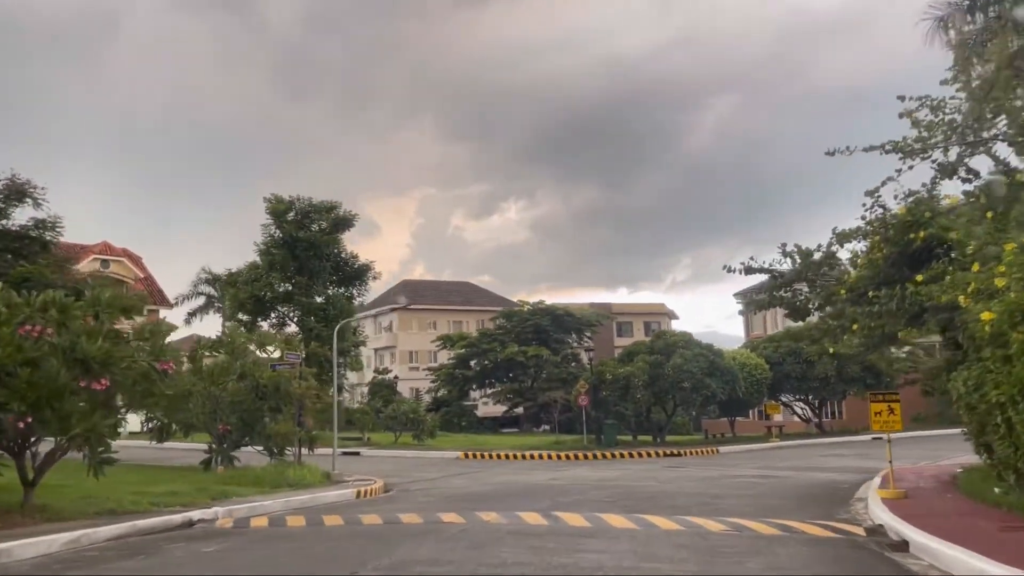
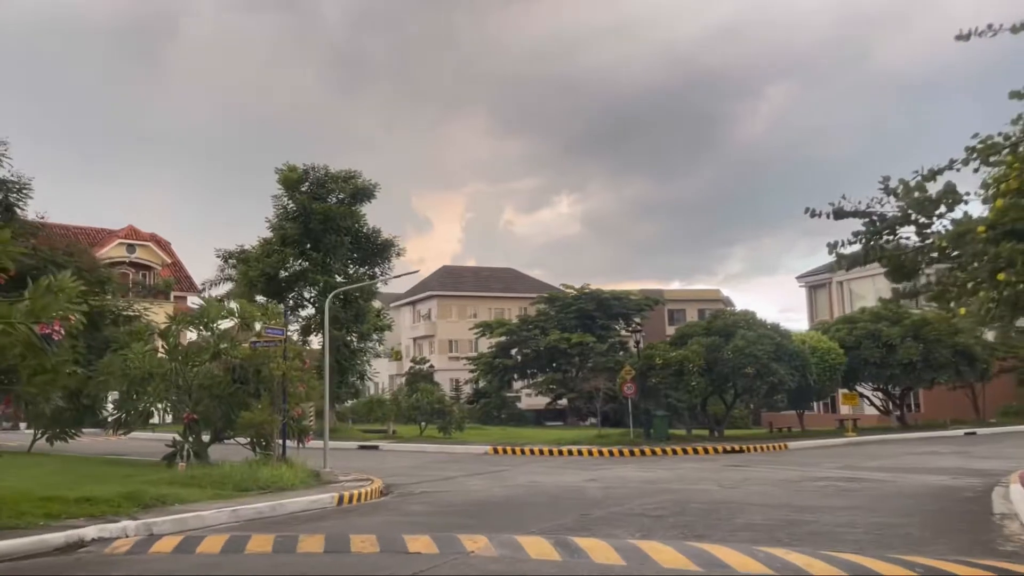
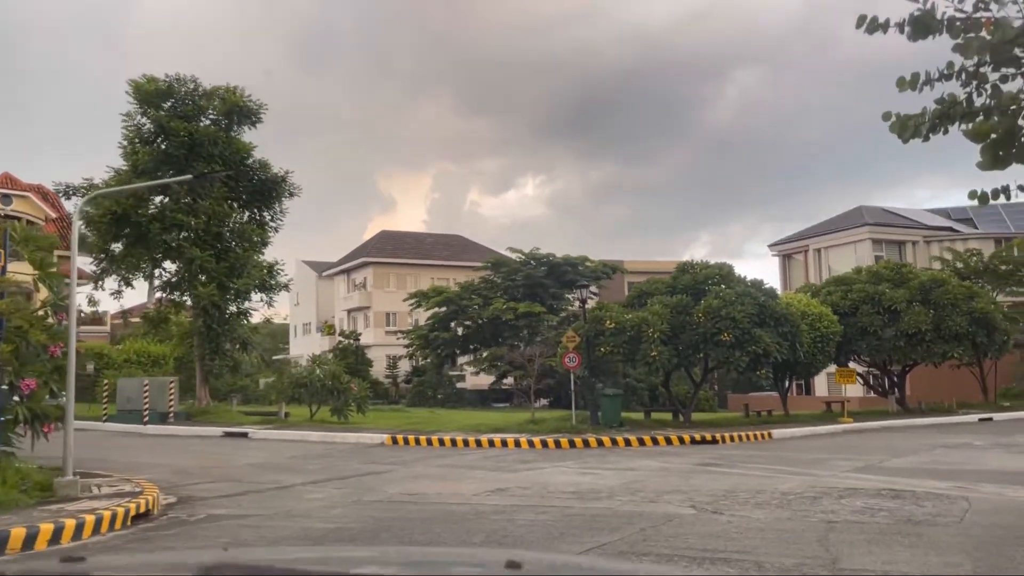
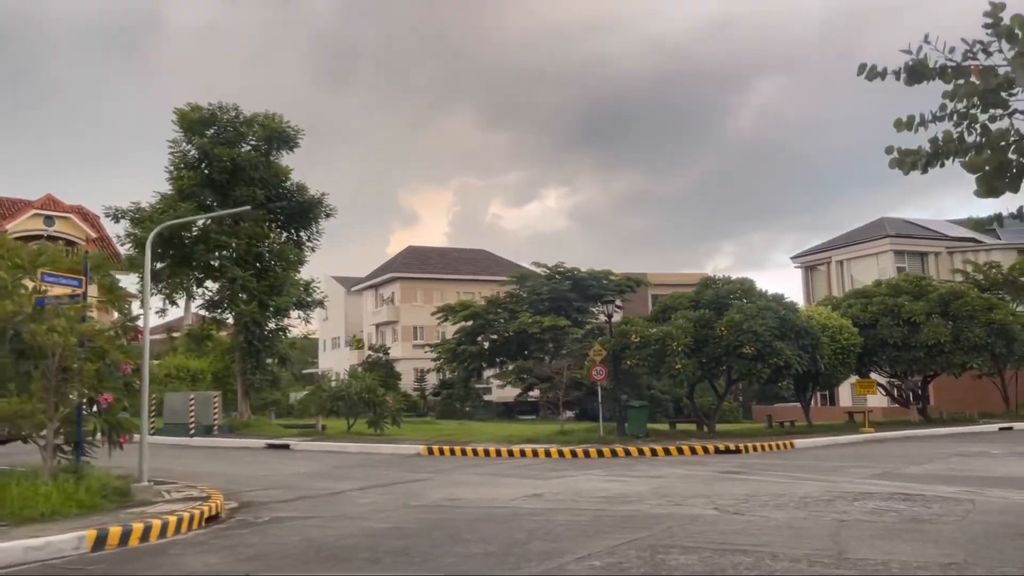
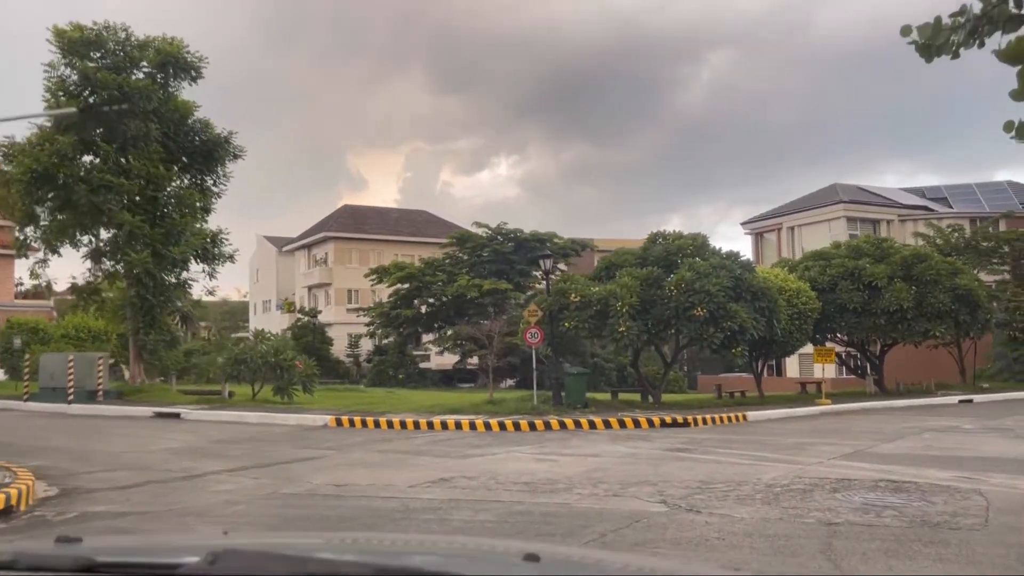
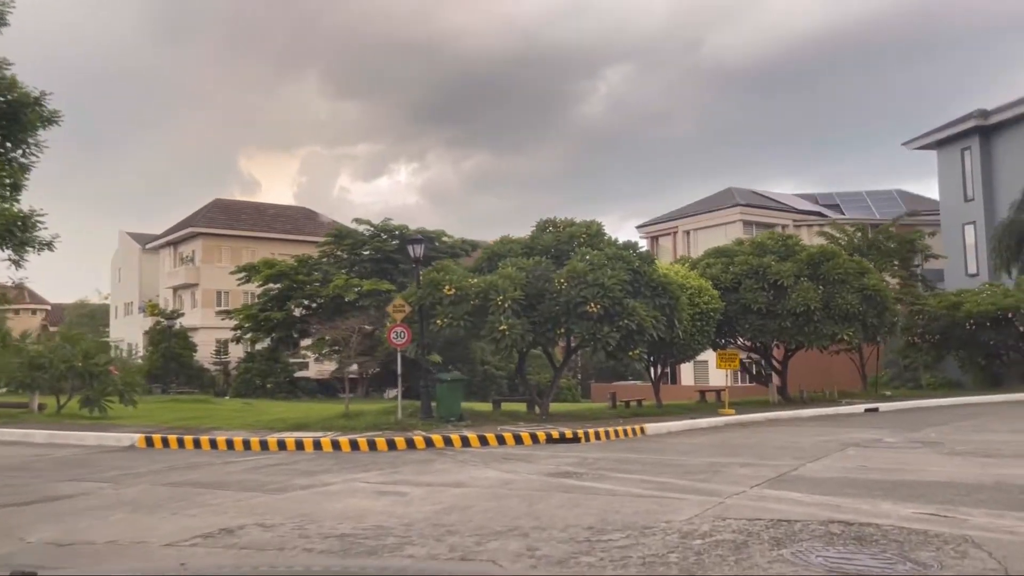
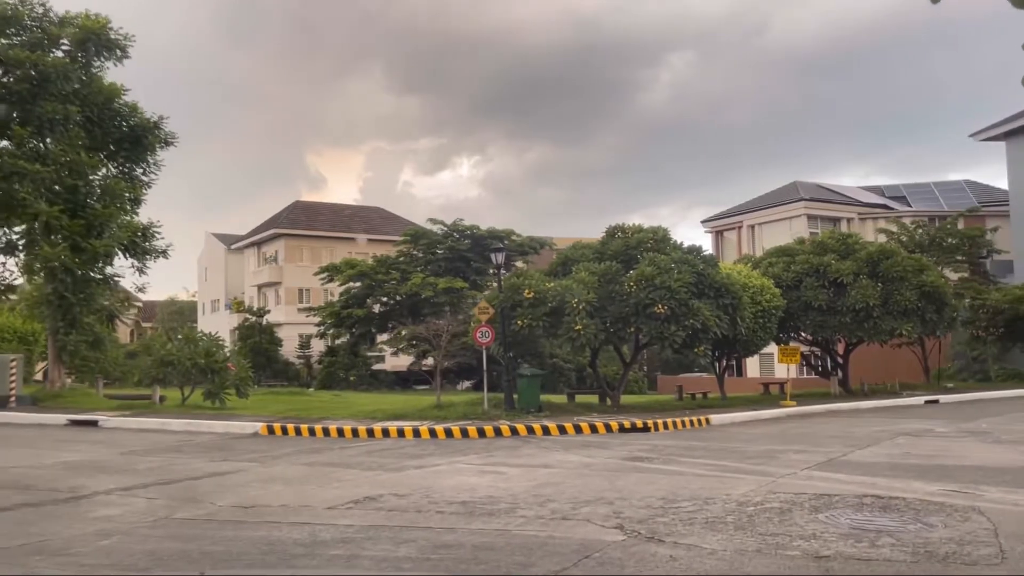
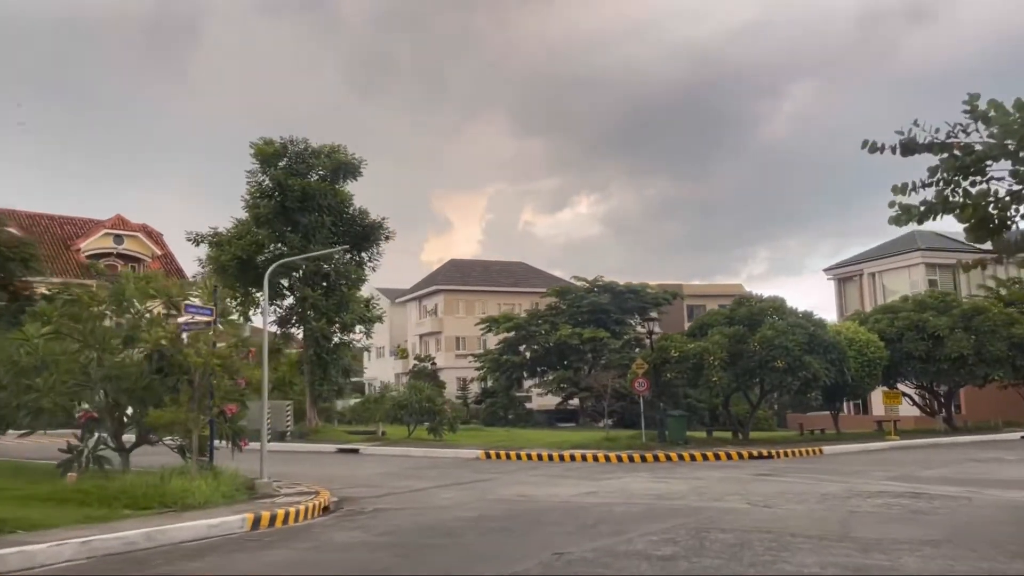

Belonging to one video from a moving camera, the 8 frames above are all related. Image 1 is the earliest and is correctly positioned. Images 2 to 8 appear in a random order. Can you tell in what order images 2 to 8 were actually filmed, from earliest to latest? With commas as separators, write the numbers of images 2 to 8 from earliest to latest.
2, 8, 4, 3, 5, 7, 6
